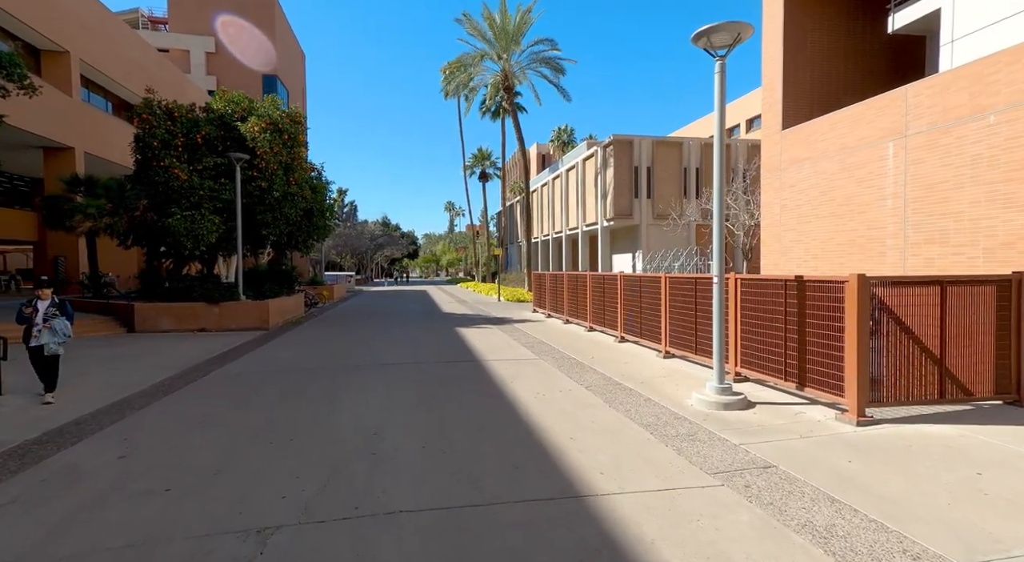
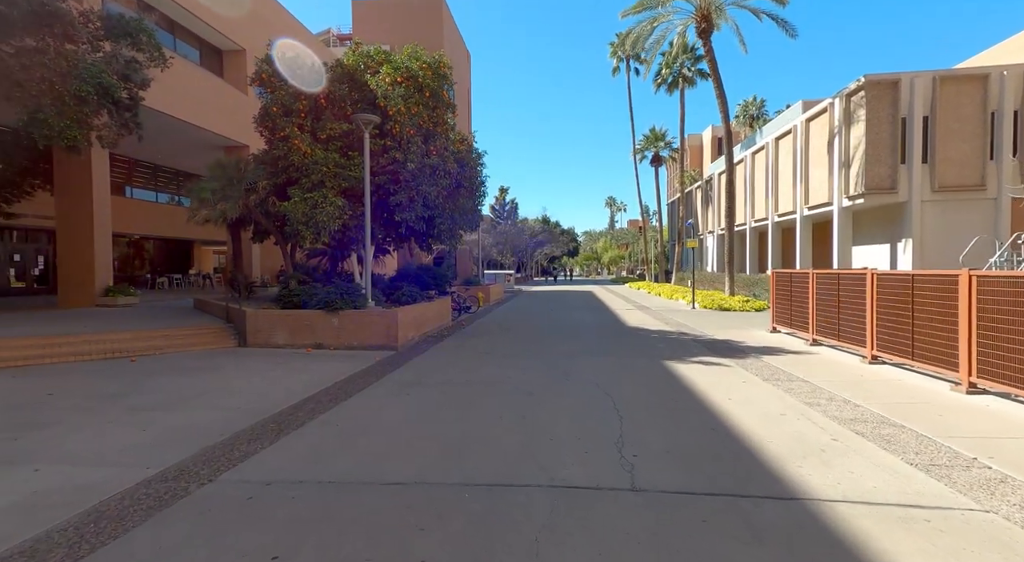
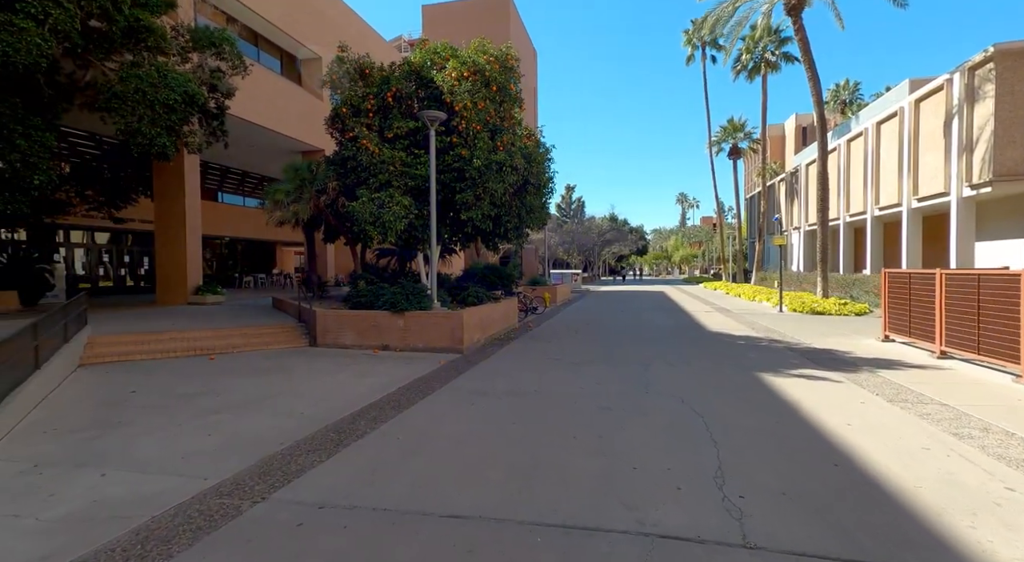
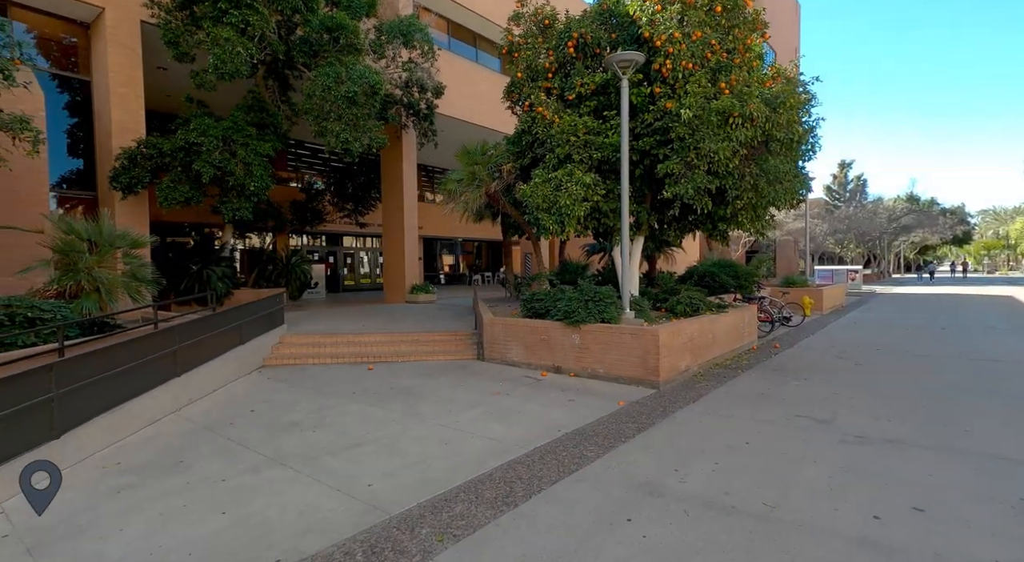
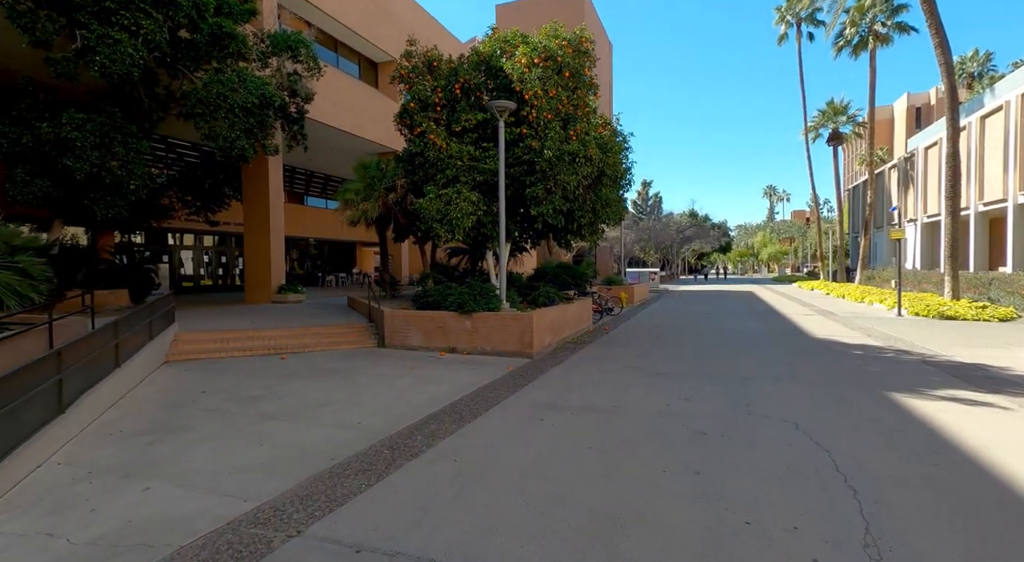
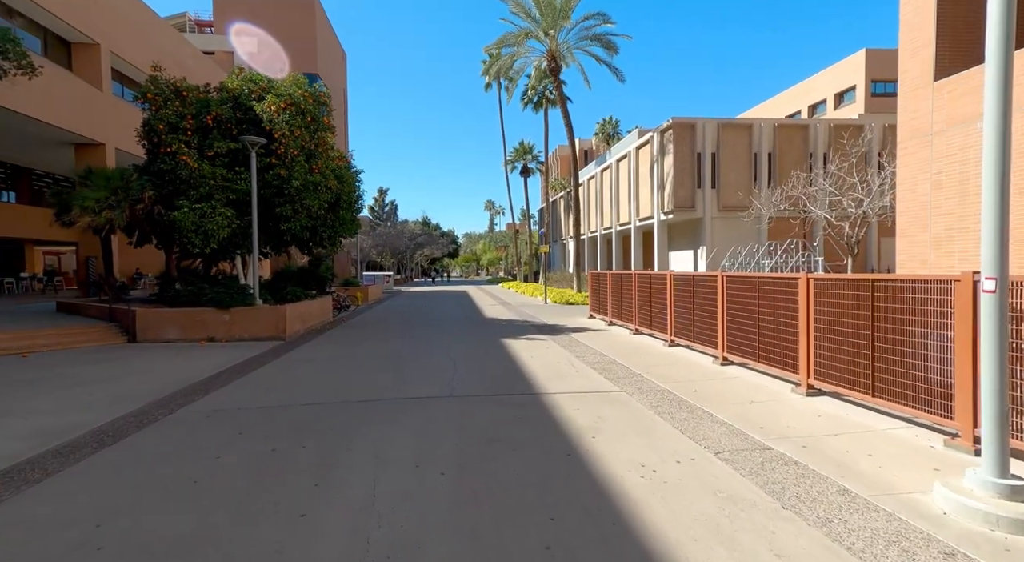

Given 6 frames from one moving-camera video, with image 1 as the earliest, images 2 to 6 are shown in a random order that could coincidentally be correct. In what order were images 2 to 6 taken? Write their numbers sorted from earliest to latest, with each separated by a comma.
6, 2, 3, 5, 4
